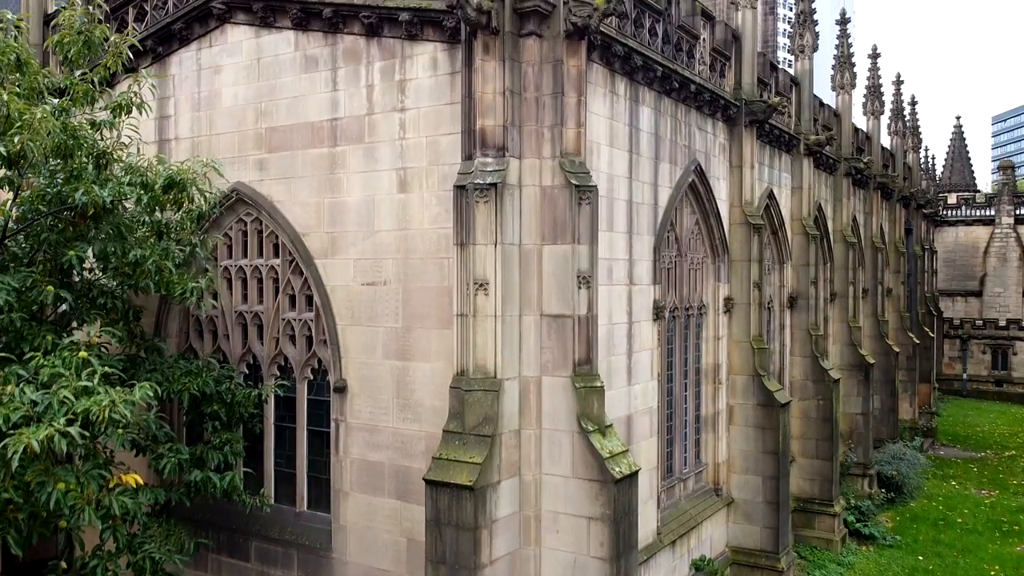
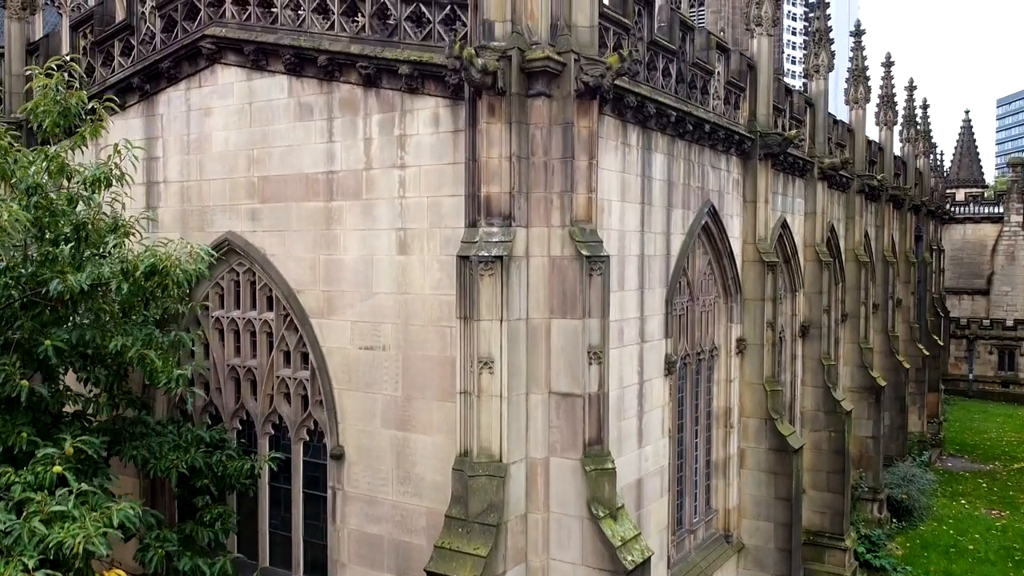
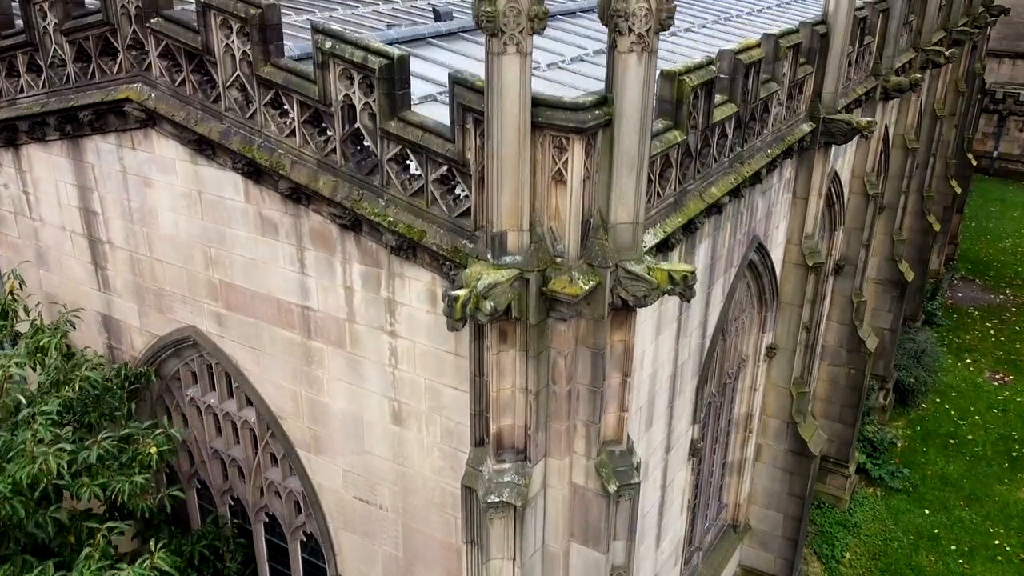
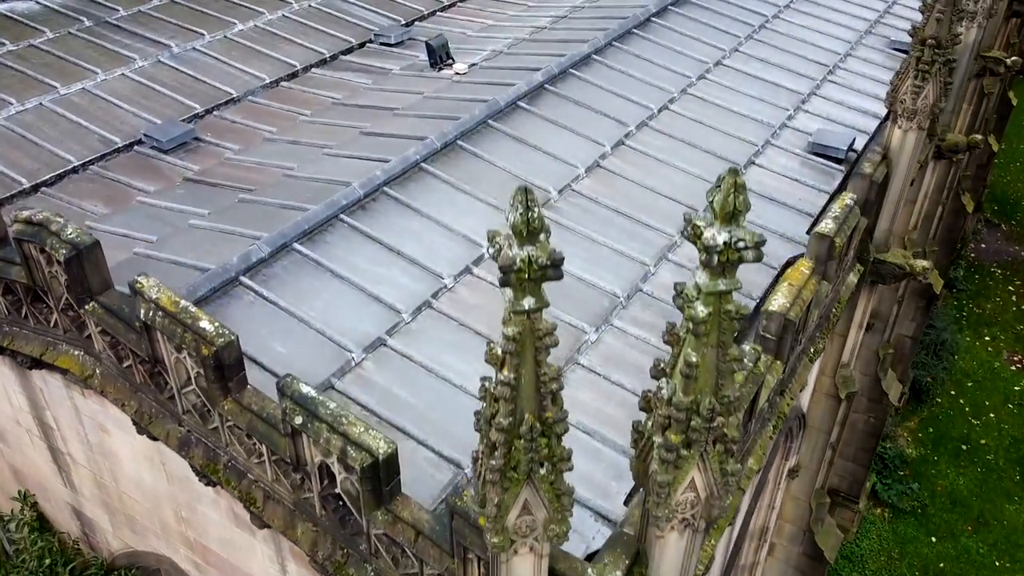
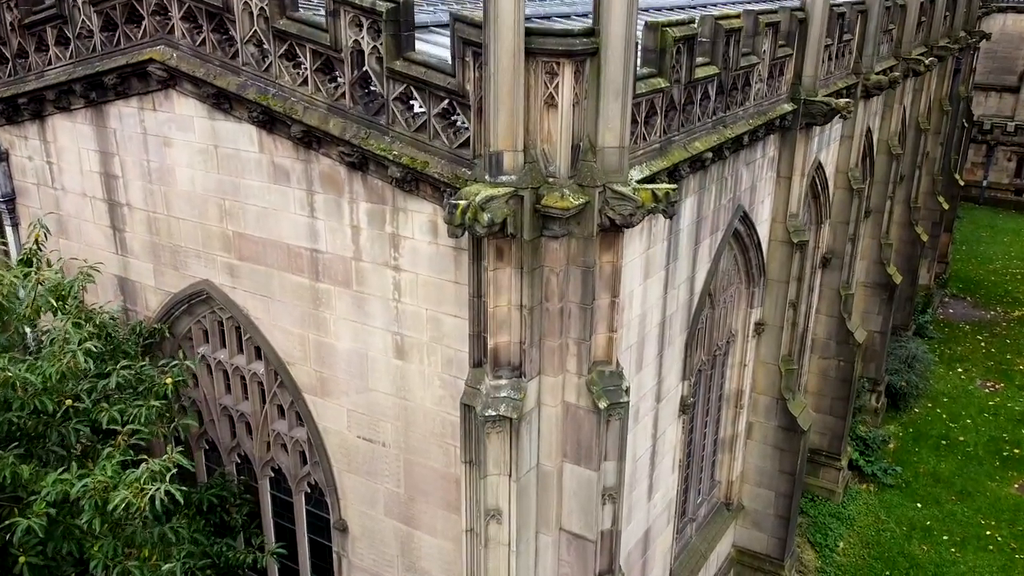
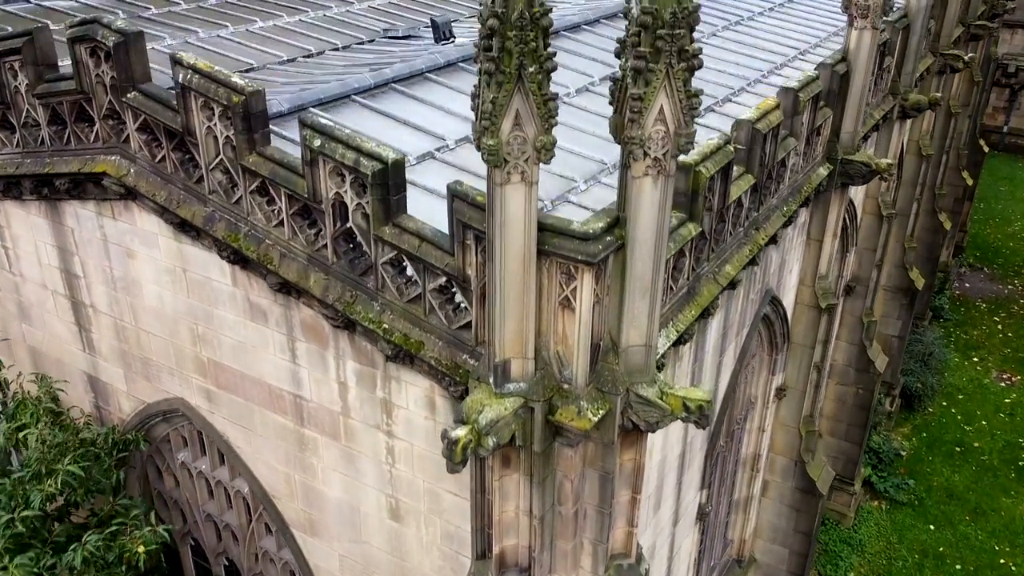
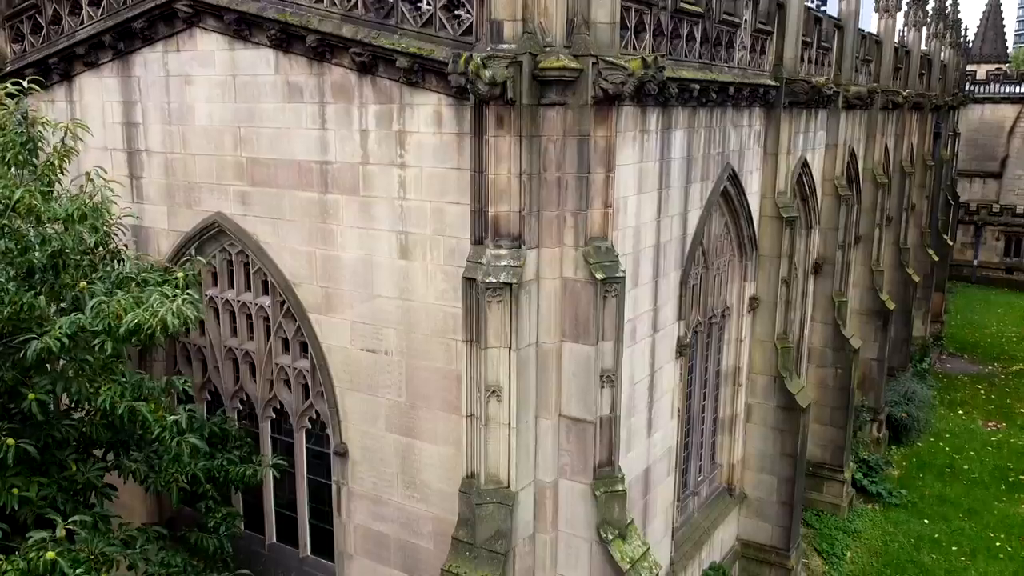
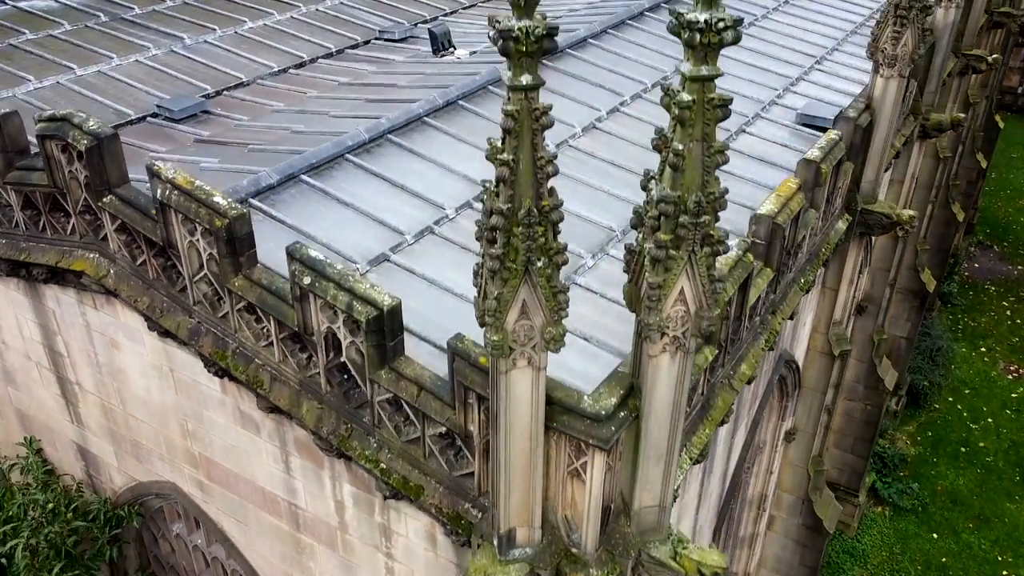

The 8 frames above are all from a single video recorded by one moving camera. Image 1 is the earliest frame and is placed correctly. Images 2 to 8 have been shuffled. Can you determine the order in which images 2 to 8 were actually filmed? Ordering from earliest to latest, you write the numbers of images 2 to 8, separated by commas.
2, 7, 5, 3, 6, 8, 4
